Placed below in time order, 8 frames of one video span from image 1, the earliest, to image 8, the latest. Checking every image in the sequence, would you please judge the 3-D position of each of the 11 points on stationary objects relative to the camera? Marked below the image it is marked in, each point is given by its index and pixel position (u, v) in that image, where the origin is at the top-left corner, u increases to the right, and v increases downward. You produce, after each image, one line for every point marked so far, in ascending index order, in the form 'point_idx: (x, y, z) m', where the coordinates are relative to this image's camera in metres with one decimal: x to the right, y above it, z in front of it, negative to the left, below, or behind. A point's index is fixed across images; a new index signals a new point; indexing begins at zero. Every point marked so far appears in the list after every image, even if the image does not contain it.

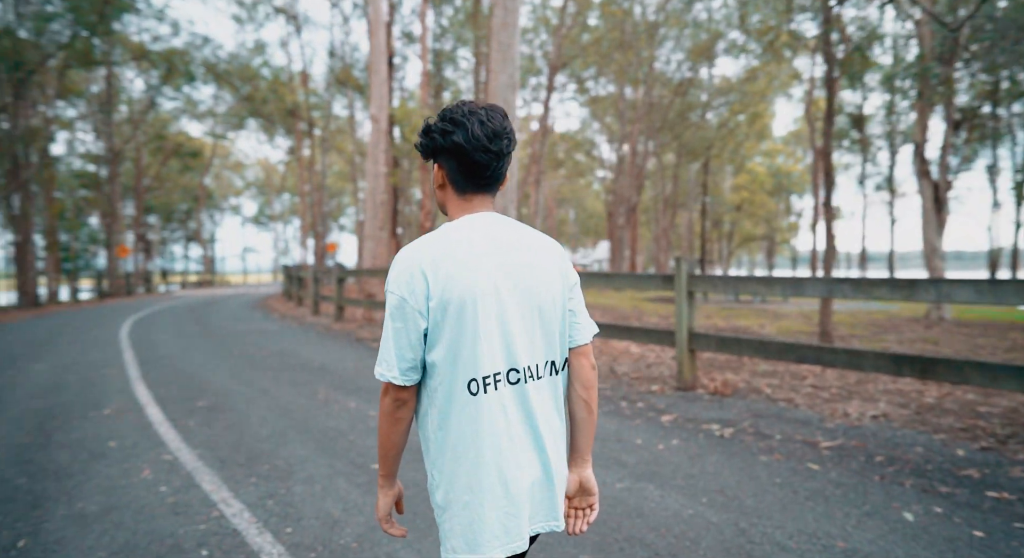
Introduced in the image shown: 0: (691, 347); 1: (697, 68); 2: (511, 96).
0: (+1.9, -0.7, +6.3) m
1: (+5.8, +6.4, +17.9) m
2: (0.0, +3.1, +10.0) m
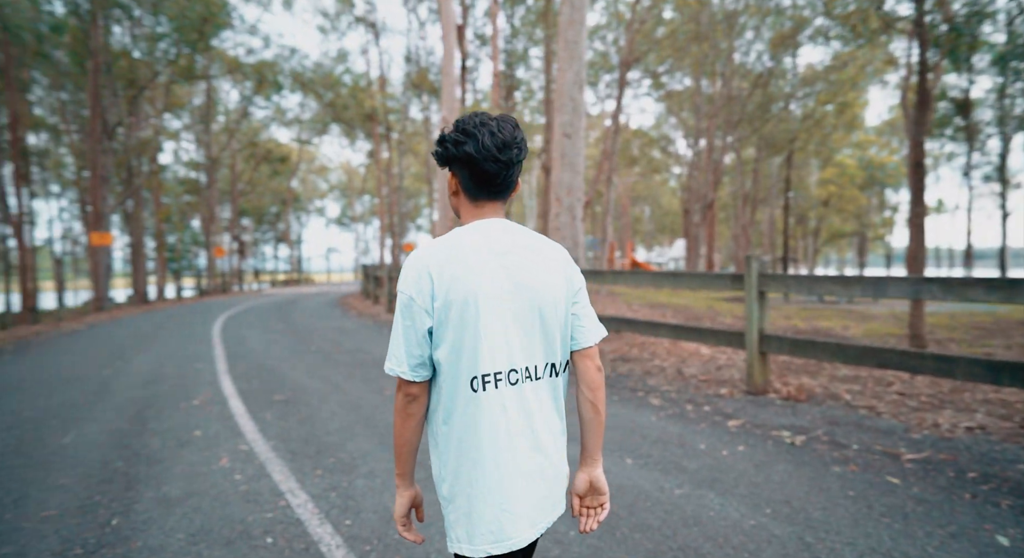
0: (+2.5, -0.7, +6.0) m
1: (+7.8, +6.4, +17.1) m
2: (+1.1, +3.1, +10.0) m
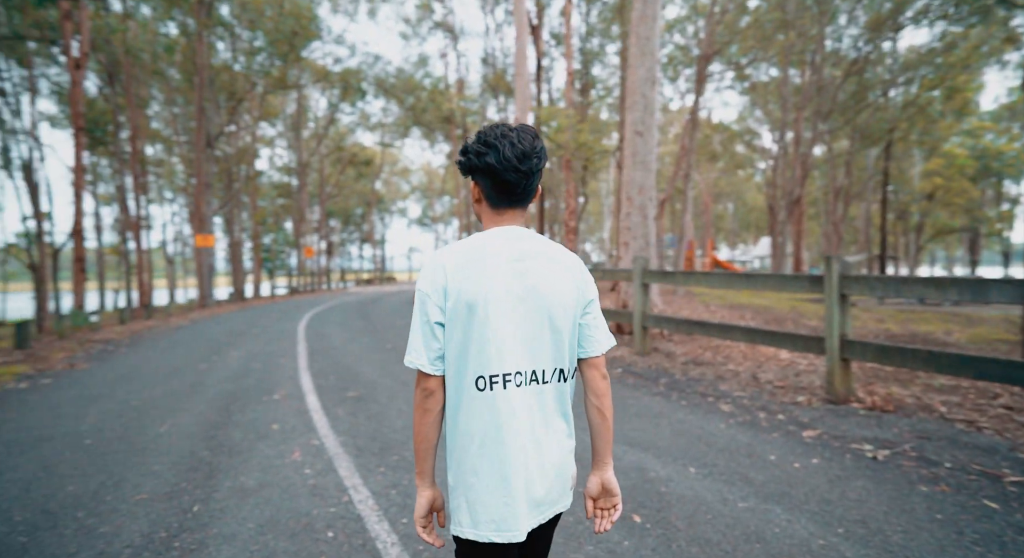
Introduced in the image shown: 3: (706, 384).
0: (+3.2, -0.7, +5.6) m
1: (+9.8, +6.4, +16.0) m
2: (+2.3, +3.1, +9.7) m
3: (+2.2, -1.2, +6.7) m
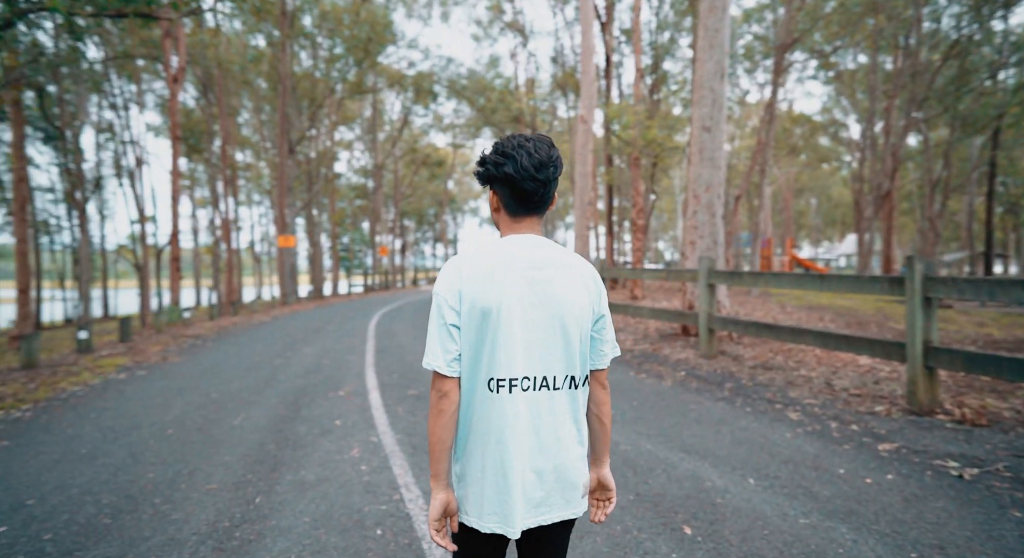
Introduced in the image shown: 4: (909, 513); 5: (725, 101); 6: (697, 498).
0: (+3.7, -0.8, +5.2) m
1: (+11.4, +6.4, +14.7) m
2: (+3.3, +3.1, +9.4) m
3: (+2.8, -1.2, +6.4) m
4: (+2.1, -1.3, +3.2) m
5: (+3.4, +2.9, +9.5) m
6: (+1.0, -1.2, +3.3) m
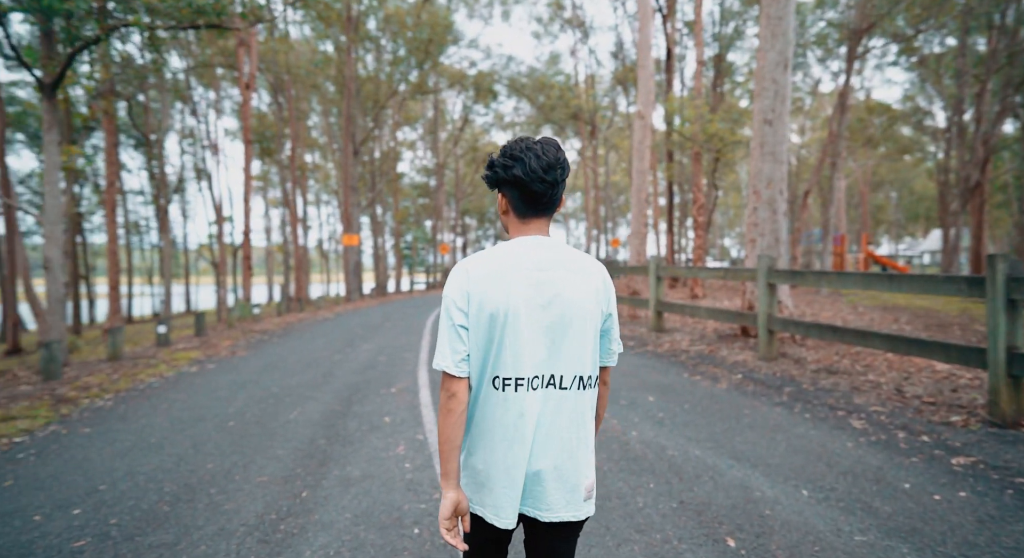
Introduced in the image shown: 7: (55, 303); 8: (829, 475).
0: (+4.1, -0.8, +4.8) m
1: (+12.7, +6.4, +13.5) m
2: (+4.1, +3.1, +9.0) m
3: (+3.4, -1.2, +6.1) m
4: (+2.3, -1.3, +2.9) m
5: (+4.3, +2.9, +9.1) m
6: (+1.3, -1.2, +3.2) m
7: (-8.7, -0.5, +11.2) m
8: (+2.0, -1.2, +3.7) m
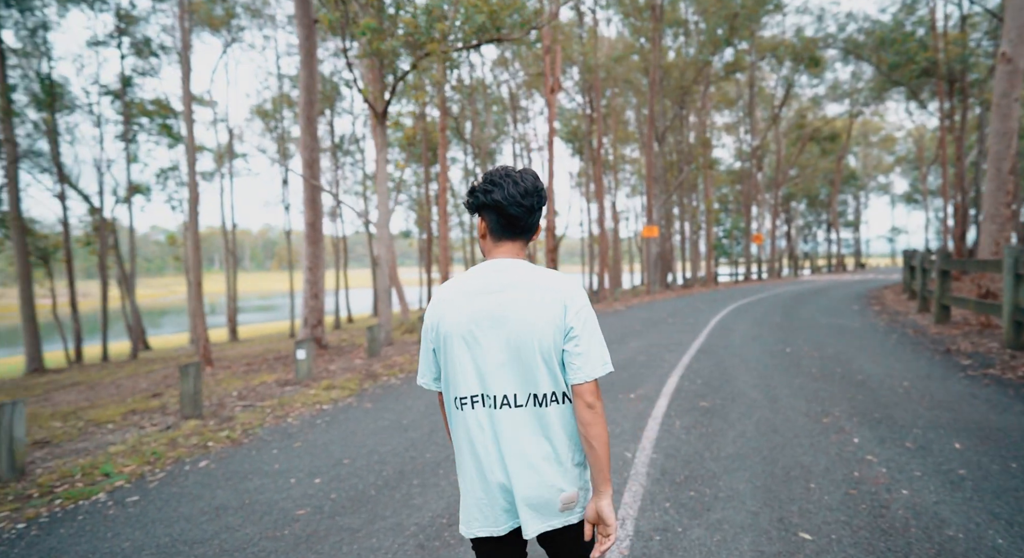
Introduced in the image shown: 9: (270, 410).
0: (+5.2, -0.9, +2.2) m
1: (+16.9, +6.4, +5.4) m
2: (+7.2, +3.1, +5.7) m
3: (+5.1, -1.3, +3.6) m
4: (+2.7, -1.4, +1.4) m
5: (+7.4, +2.8, +5.8) m
6: (+1.9, -1.3, +2.1) m
7: (-2.9, -0.3, +13.9) m
8: (+2.8, -1.3, +2.2) m
9: (-2.5, -1.4, +6.2) m
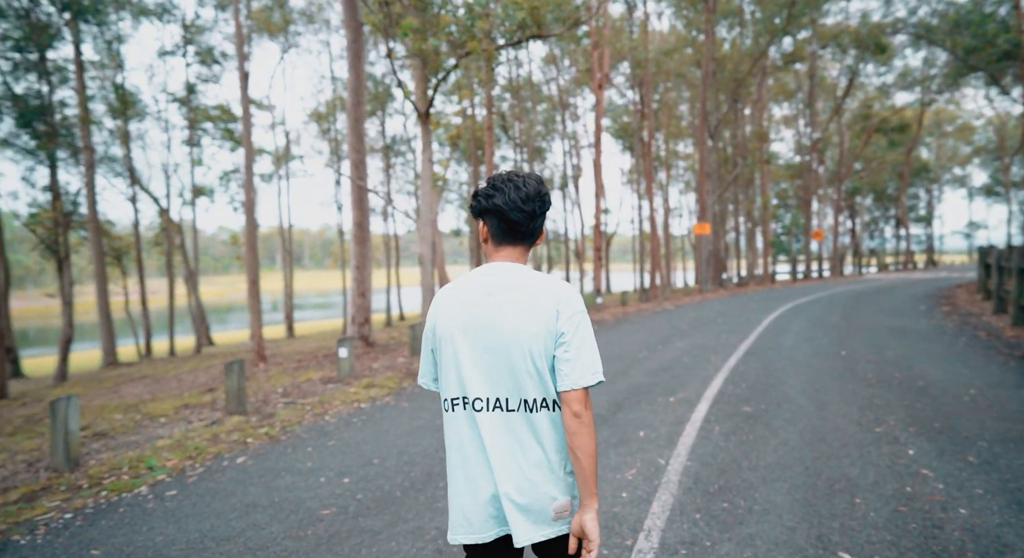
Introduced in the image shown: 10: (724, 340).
0: (+5.2, -0.9, +1.7) m
1: (+17.2, +6.4, +3.9) m
2: (+7.5, +3.1, +5.0) m
3: (+5.3, -1.3, +3.1) m
4: (+2.7, -1.4, +1.1) m
5: (+7.7, +2.8, +5.1) m
6: (+1.9, -1.3, +1.9) m
7: (-1.9, -0.3, +14.0) m
8: (+2.9, -1.3, +1.9) m
9: (-2.2, -1.4, +6.3) m
10: (+4.1, -1.2, +11.6) m
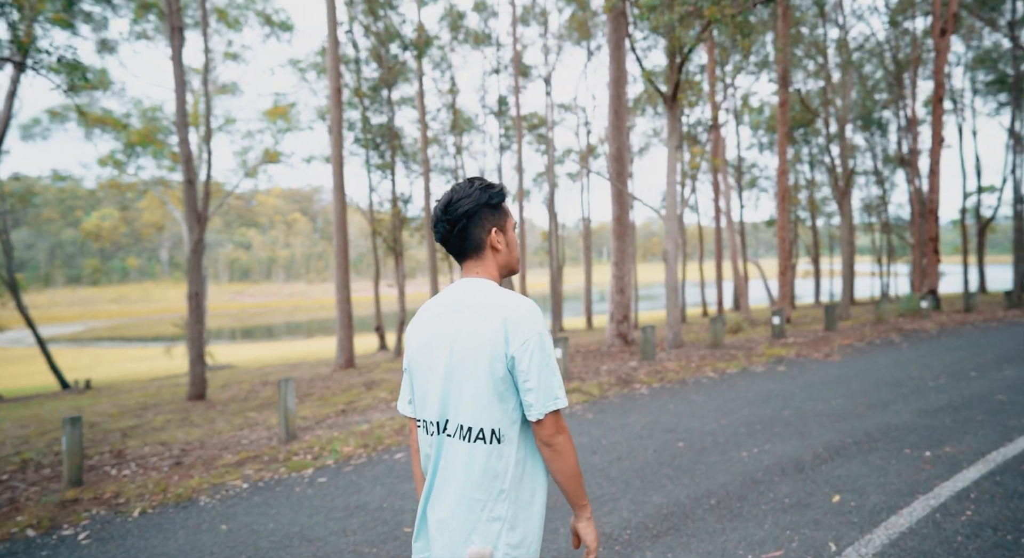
0: (+4.1, -1.0, -1.2) m
1: (+15.8, +6.1, -5.0) m
2: (+7.8, +2.9, +0.7) m
3: (+4.9, -1.4, +0.1) m
4: (+1.7, -1.5, -0.5) m
5: (+8.0, +2.7, +0.6) m
6: (+1.4, -1.5, +0.6) m
7: (+3.8, -0.3, +13.1) m
8: (+2.2, -1.5, +0.2) m
9: (-0.1, -1.4, +6.5) m
10: (+7.8, -1.3, +8.1) m
